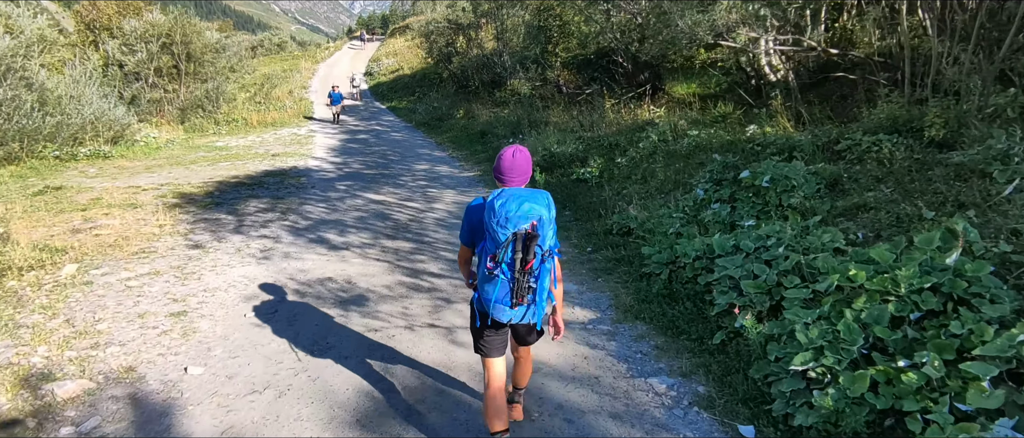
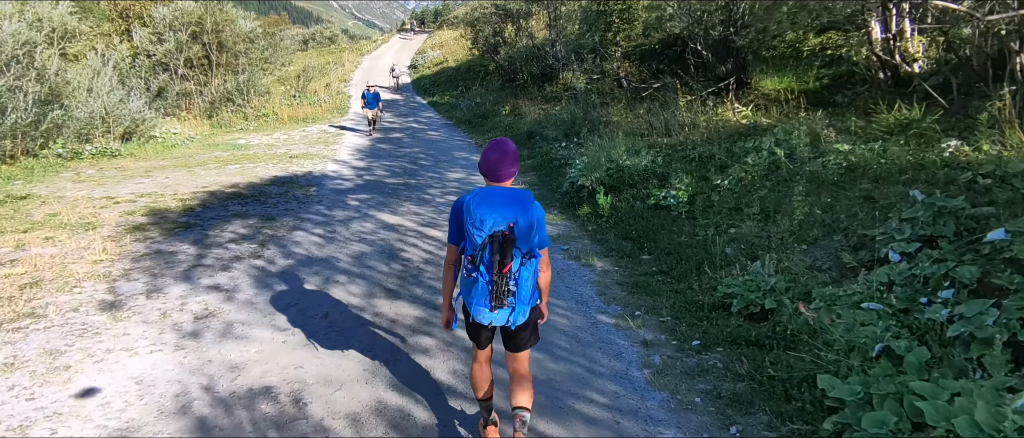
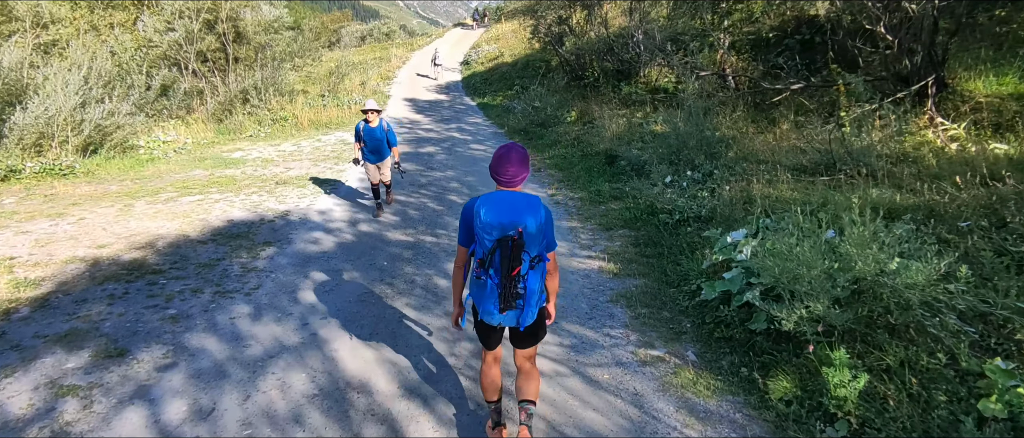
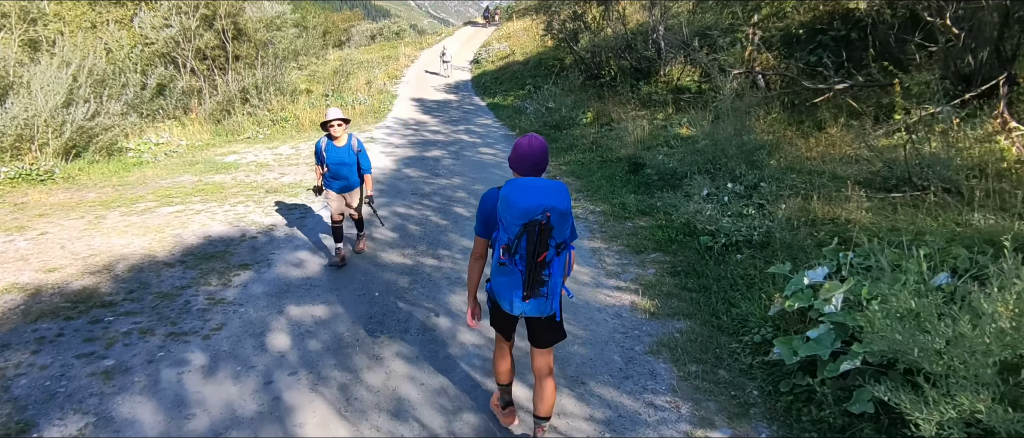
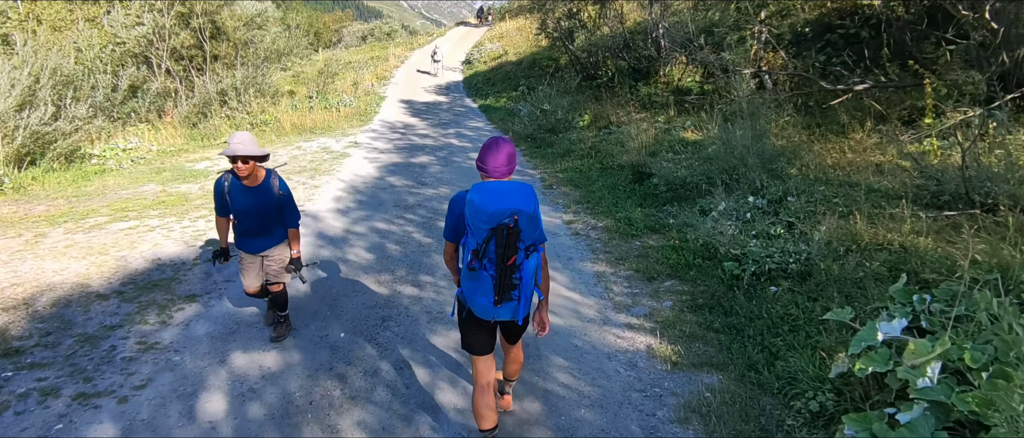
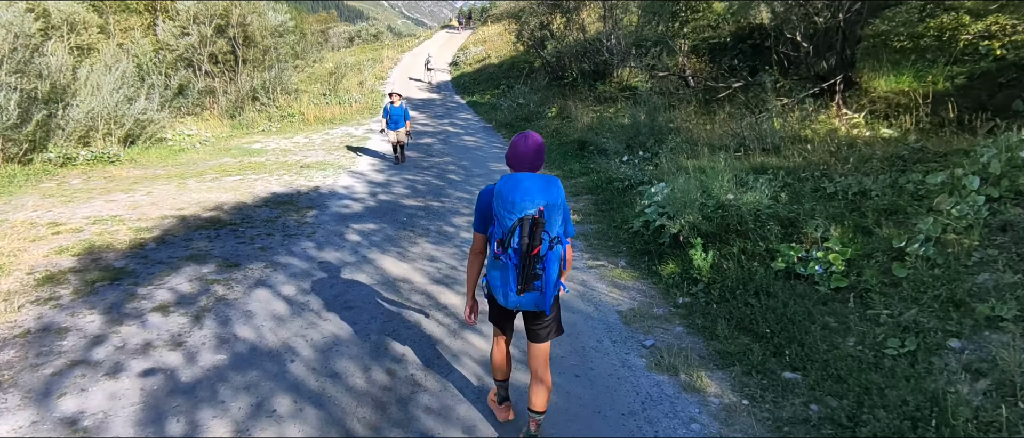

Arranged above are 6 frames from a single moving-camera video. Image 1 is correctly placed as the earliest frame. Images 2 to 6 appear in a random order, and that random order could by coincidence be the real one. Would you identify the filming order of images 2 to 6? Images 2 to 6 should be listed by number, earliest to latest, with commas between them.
2, 6, 3, 4, 5
